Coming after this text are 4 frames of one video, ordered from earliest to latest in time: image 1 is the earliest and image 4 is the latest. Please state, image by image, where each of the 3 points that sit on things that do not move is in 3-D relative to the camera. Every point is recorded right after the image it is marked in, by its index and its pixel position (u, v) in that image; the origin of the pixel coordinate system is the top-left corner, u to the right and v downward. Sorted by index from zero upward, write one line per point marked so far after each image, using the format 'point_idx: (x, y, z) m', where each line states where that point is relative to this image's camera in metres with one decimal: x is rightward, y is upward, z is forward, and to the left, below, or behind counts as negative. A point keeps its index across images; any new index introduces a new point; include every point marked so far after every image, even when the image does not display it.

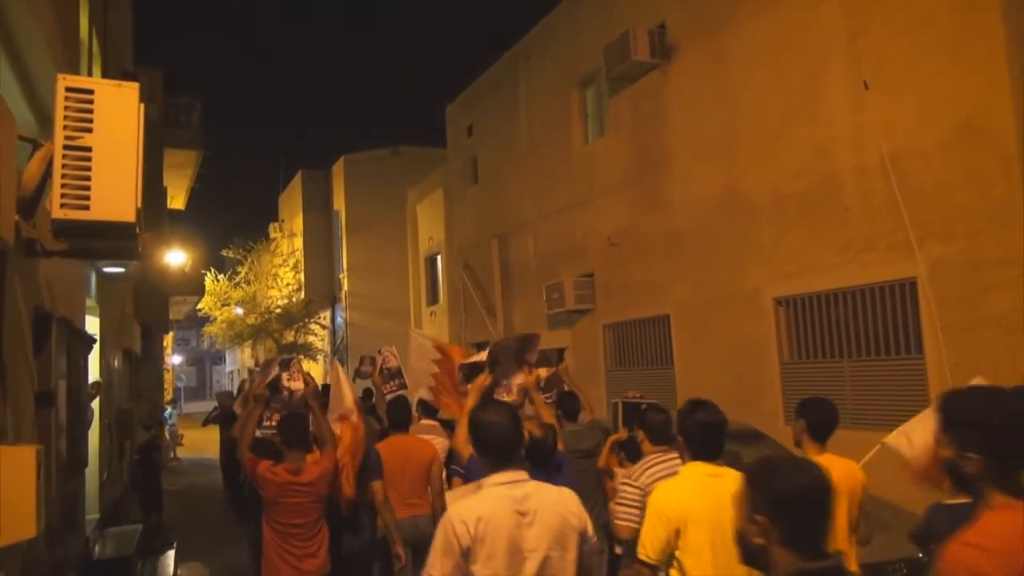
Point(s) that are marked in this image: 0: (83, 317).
0: (-3.9, -0.3, +7.7) m
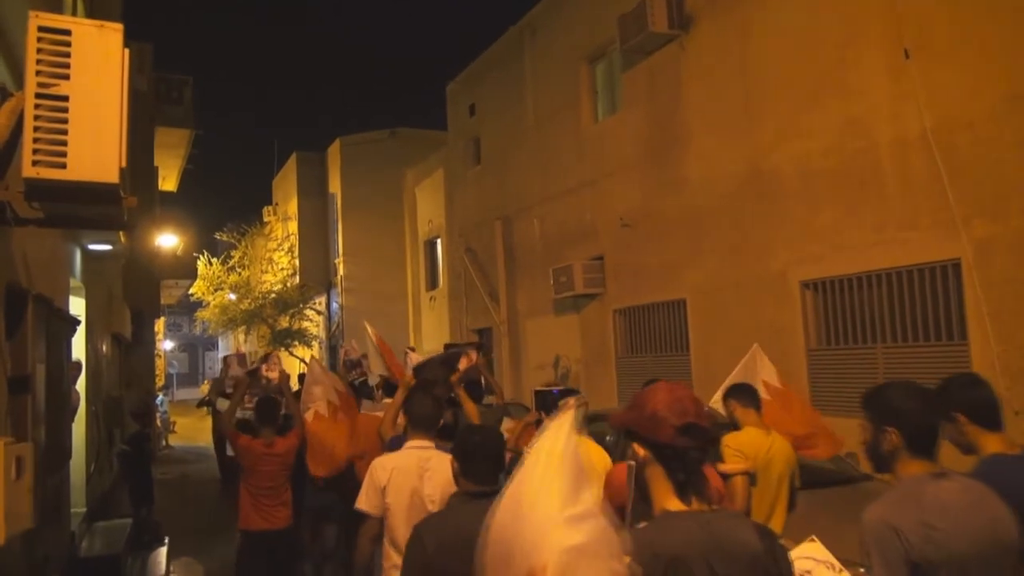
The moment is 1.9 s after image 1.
0: (-3.8, -0.1, +7.2) m
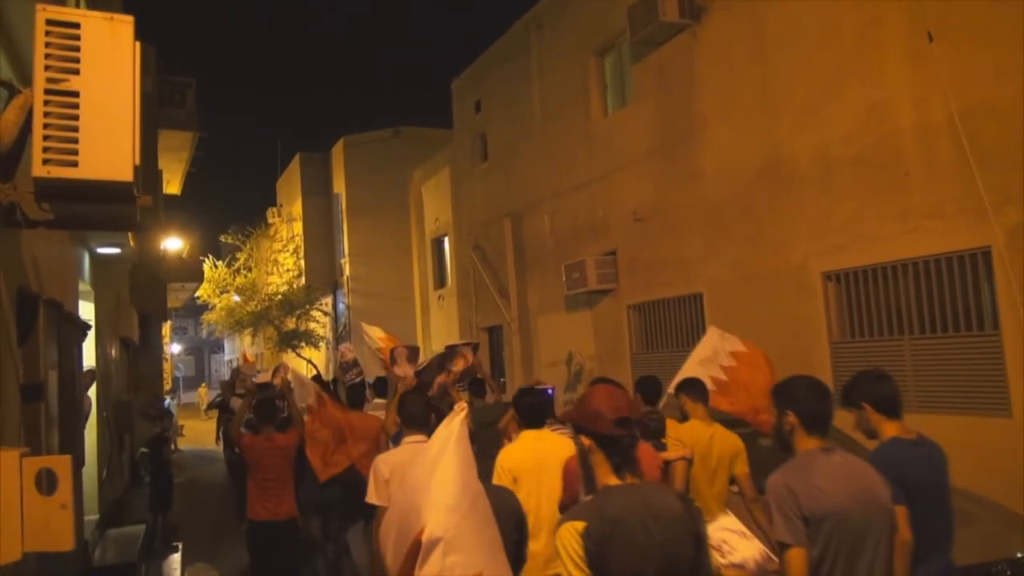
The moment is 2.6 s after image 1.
0: (-3.7, -0.1, +7.1) m
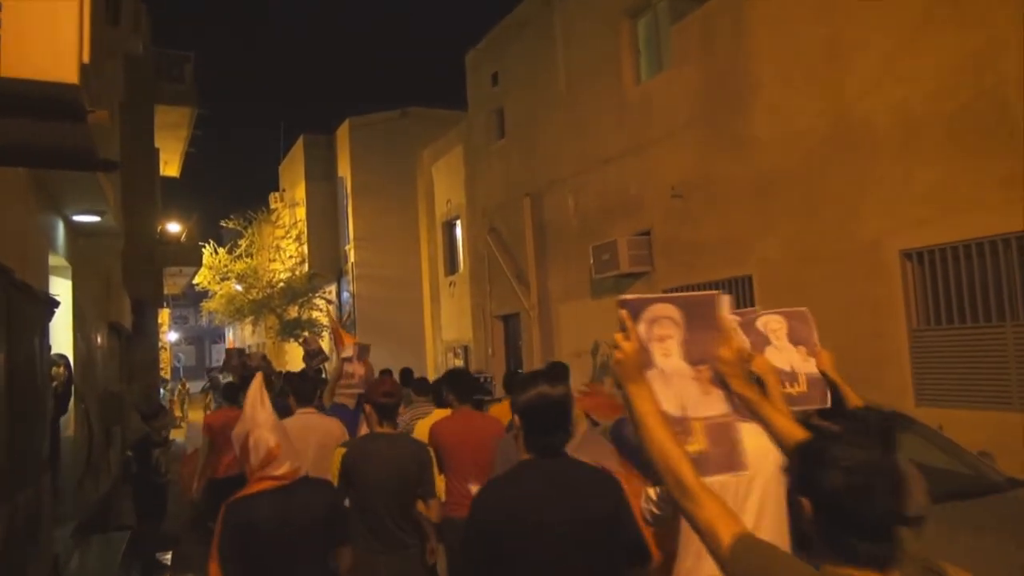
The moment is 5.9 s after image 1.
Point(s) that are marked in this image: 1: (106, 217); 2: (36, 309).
0: (-3.4, +0.1, +6.1) m
1: (-3.8, +0.6, +8.0) m
2: (-3.0, -0.1, +5.4) m
